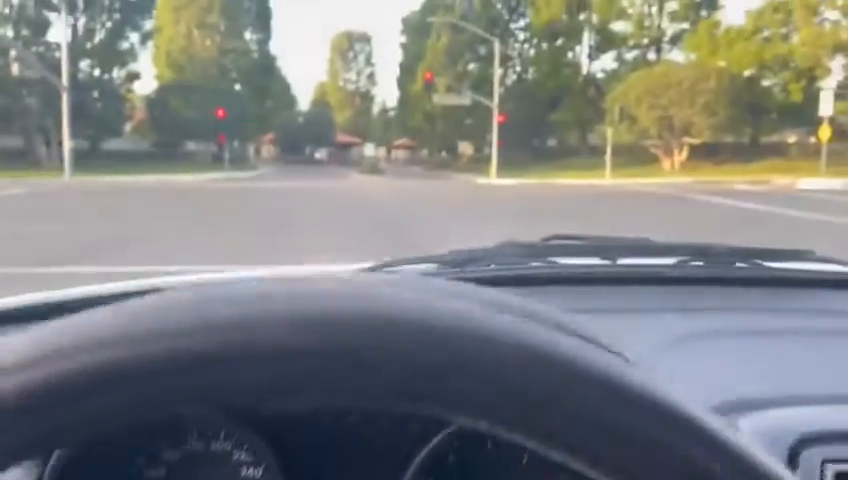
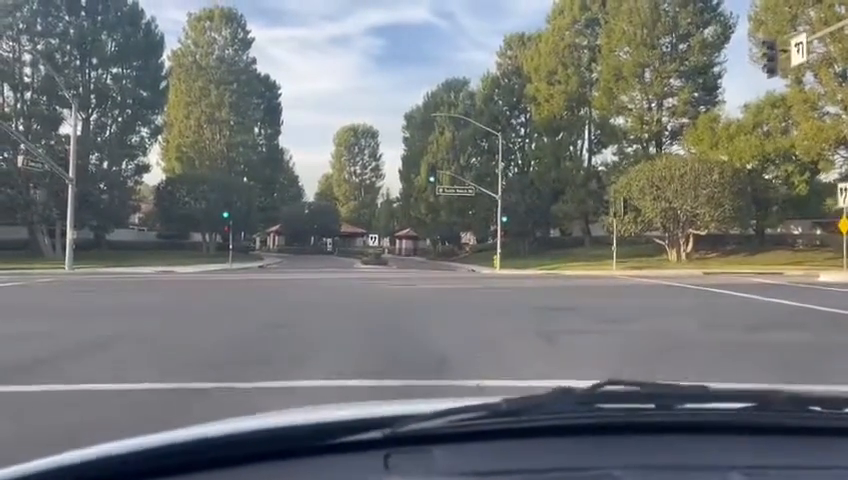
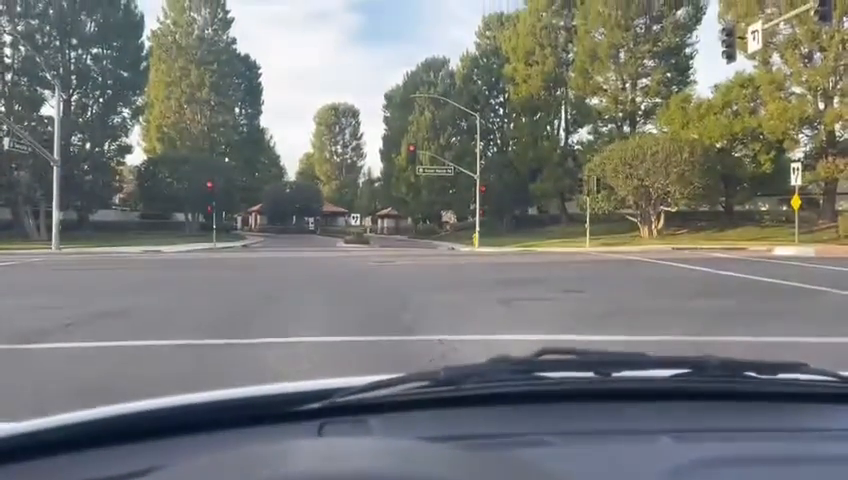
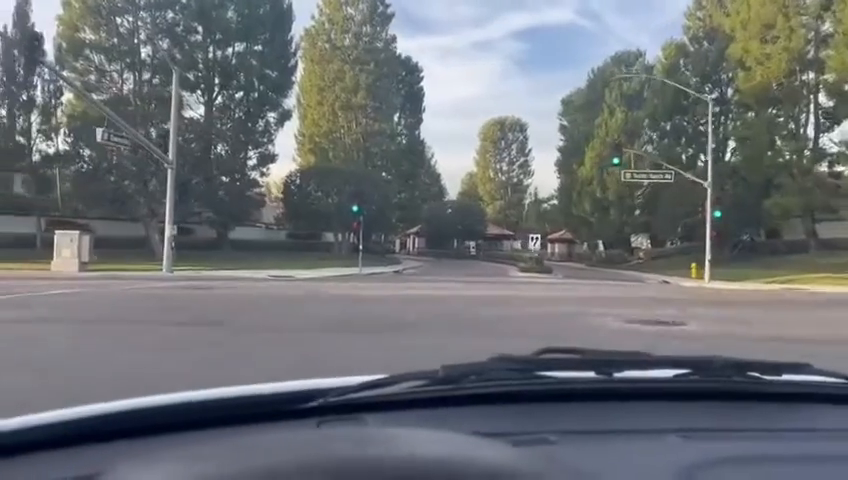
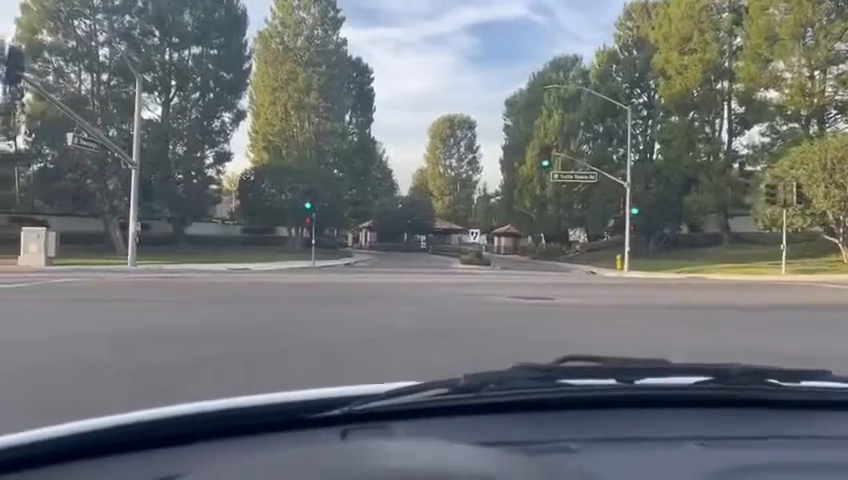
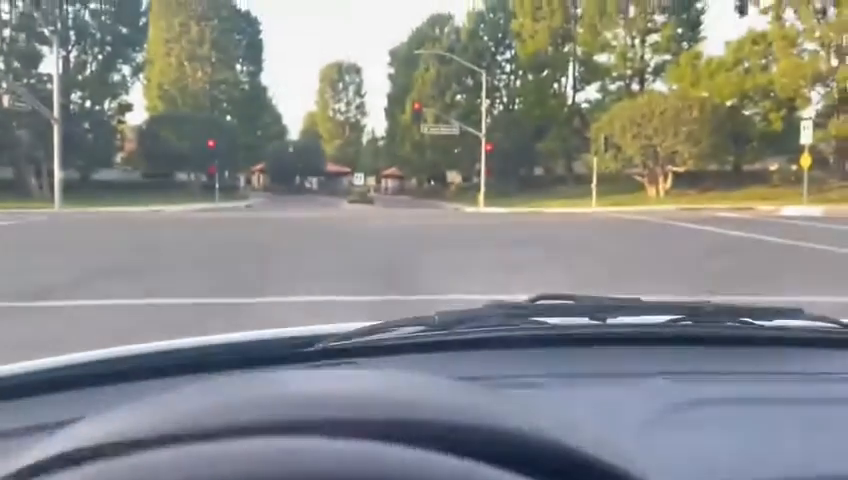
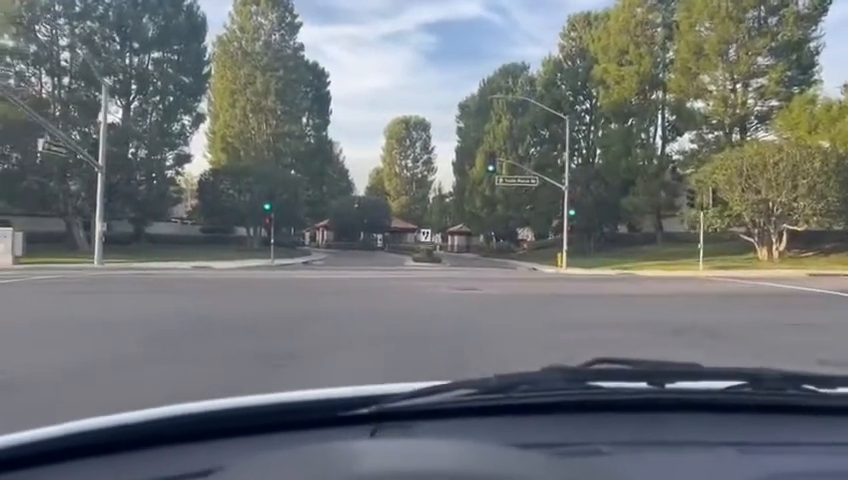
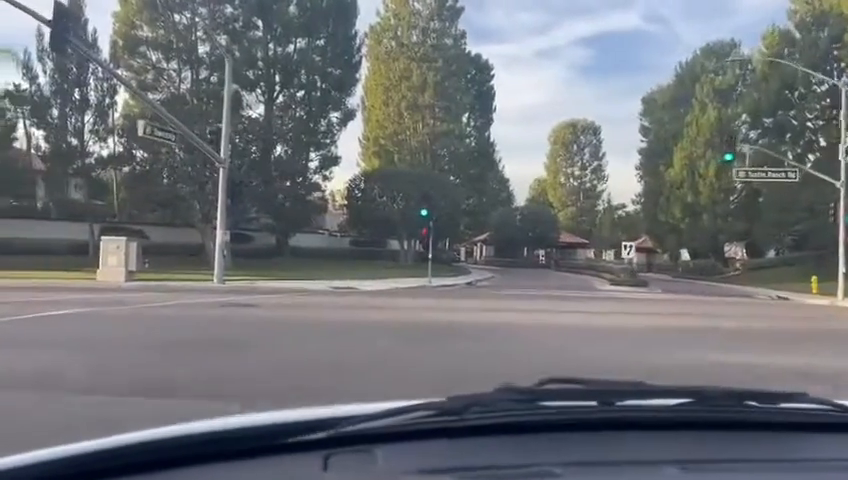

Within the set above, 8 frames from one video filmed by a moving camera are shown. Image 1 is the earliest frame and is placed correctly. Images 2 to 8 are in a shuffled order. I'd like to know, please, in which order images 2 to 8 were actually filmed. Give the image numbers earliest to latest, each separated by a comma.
6, 3, 2, 7, 5, 4, 8
